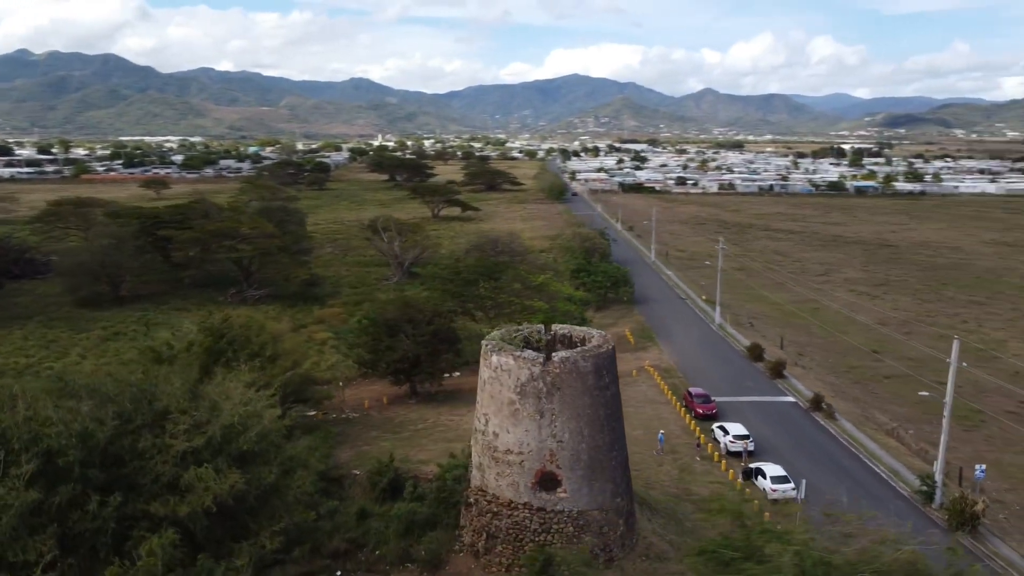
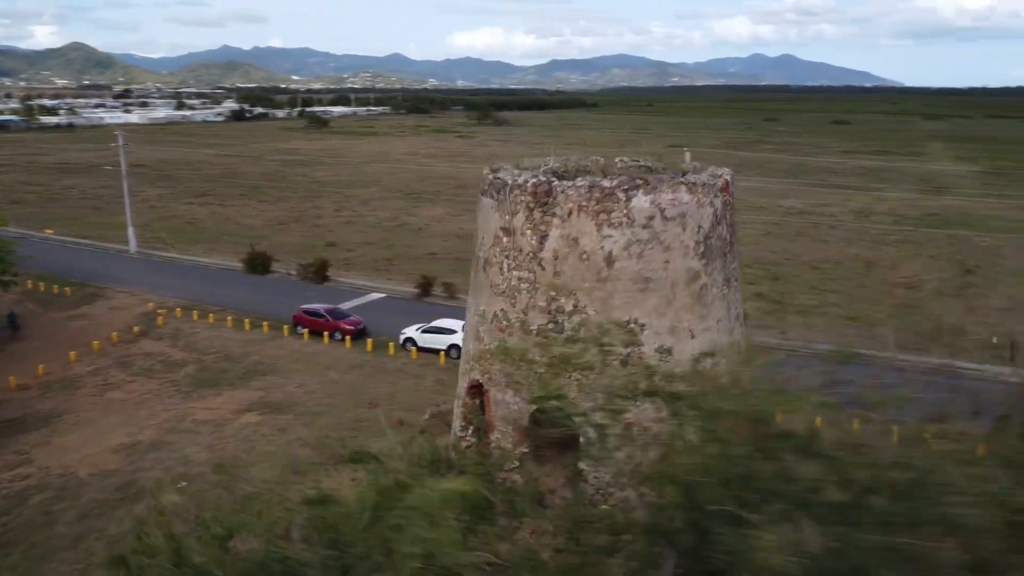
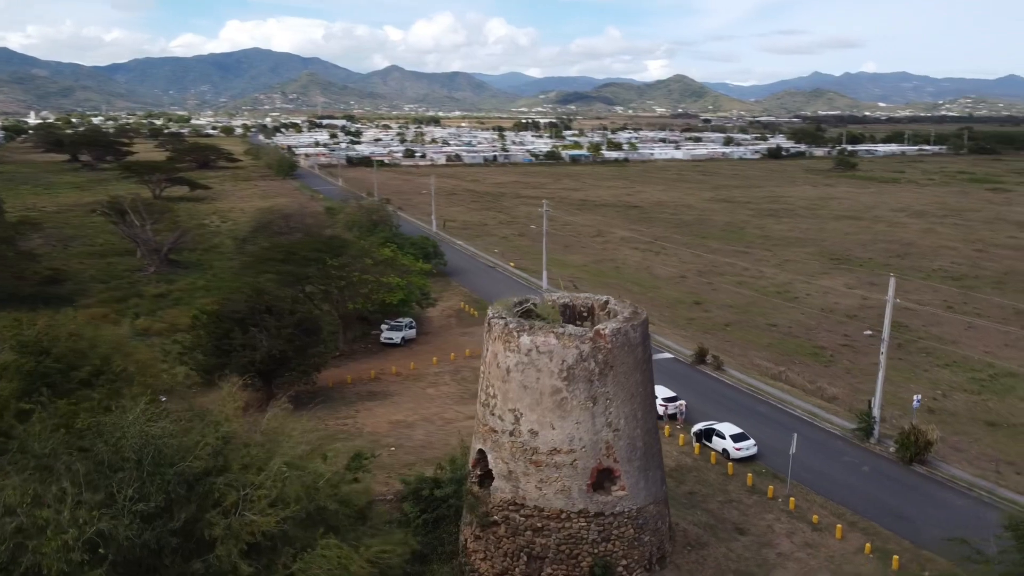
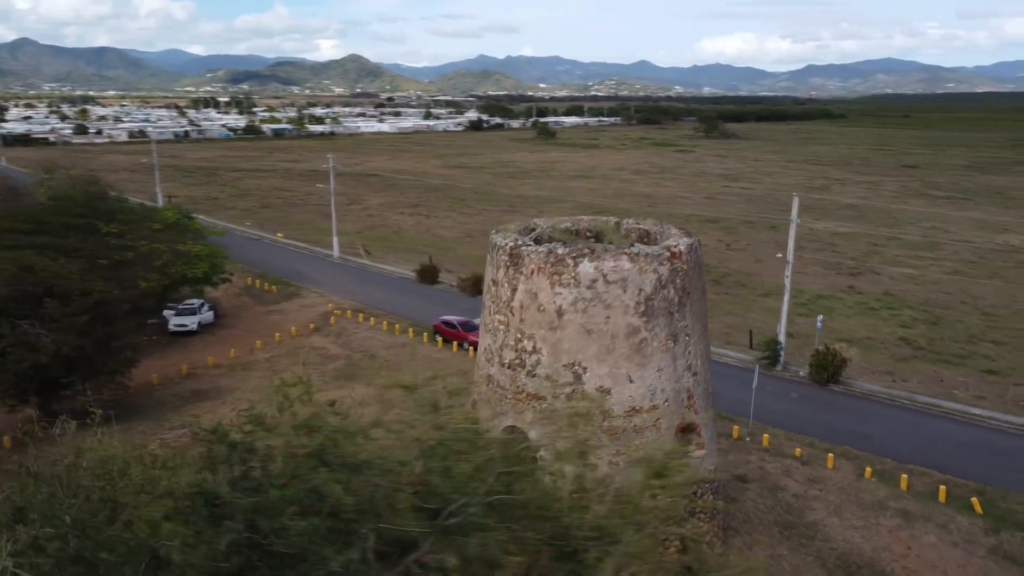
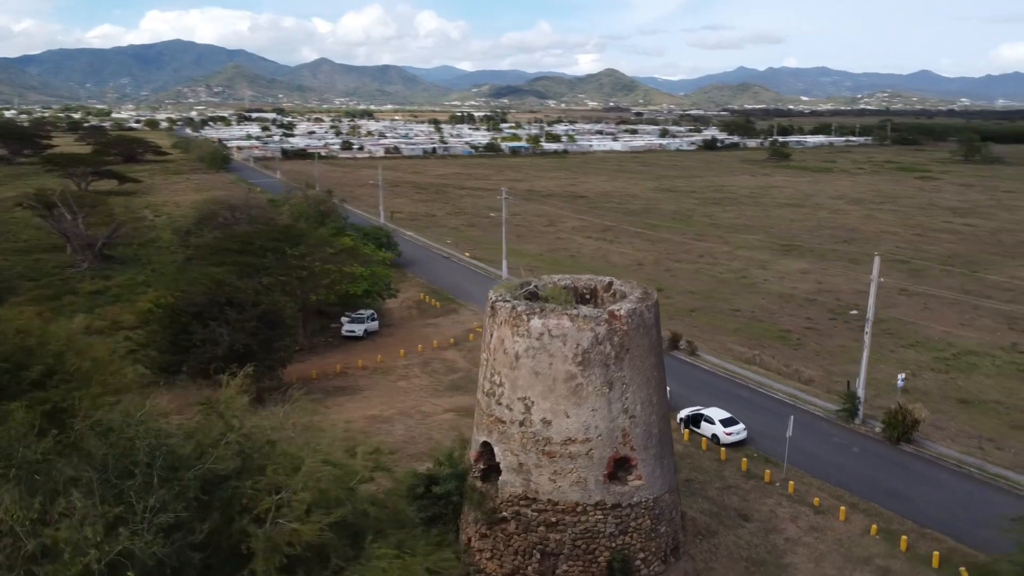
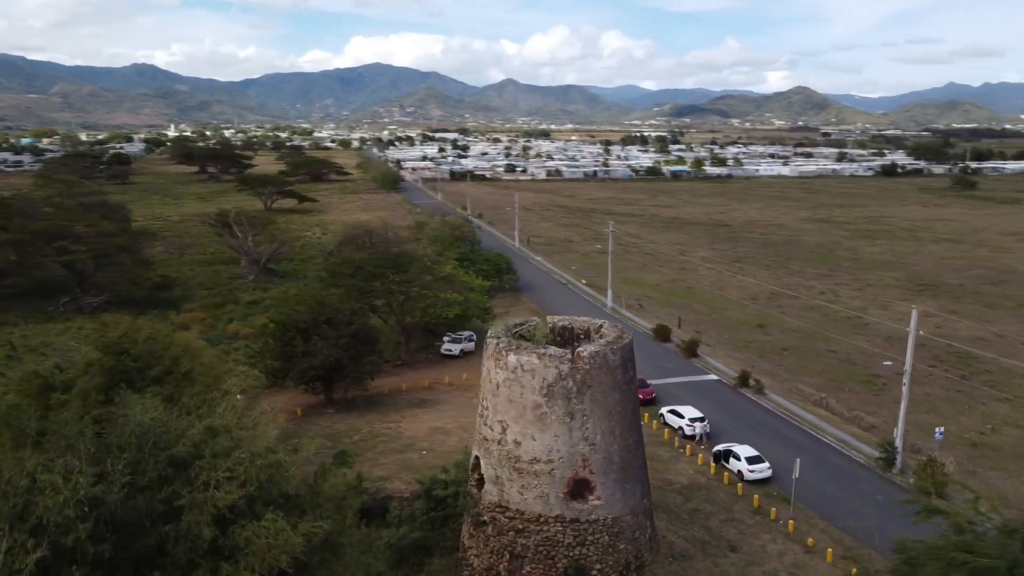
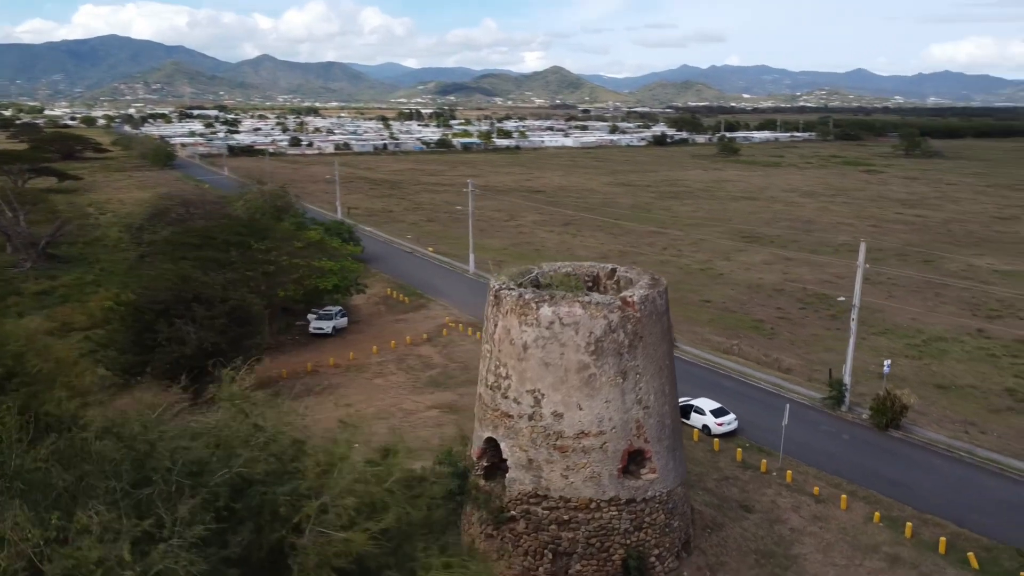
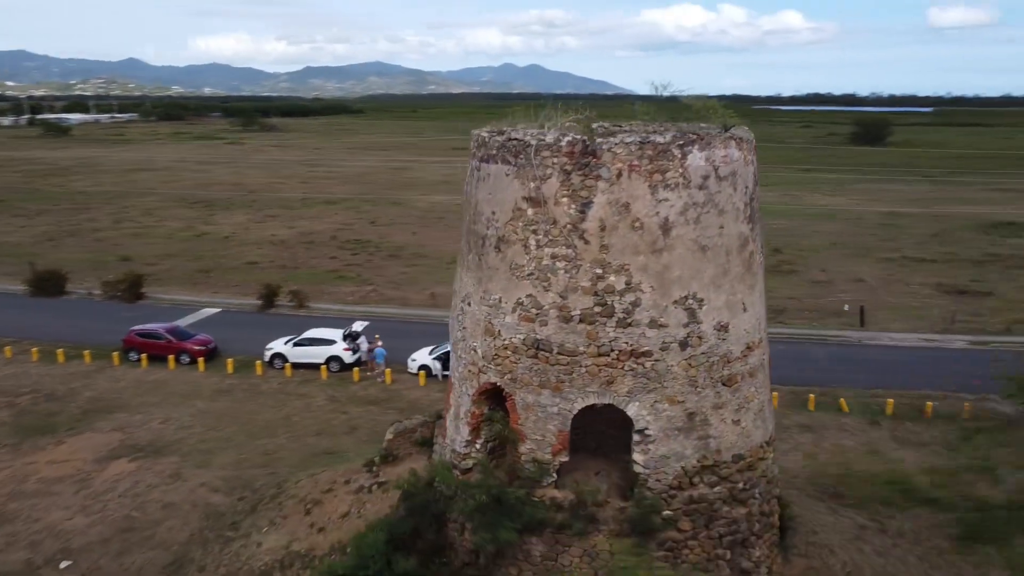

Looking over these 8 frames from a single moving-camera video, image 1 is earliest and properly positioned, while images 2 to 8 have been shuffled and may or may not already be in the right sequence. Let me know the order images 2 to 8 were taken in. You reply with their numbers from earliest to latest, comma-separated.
6, 3, 5, 7, 4, 2, 8
